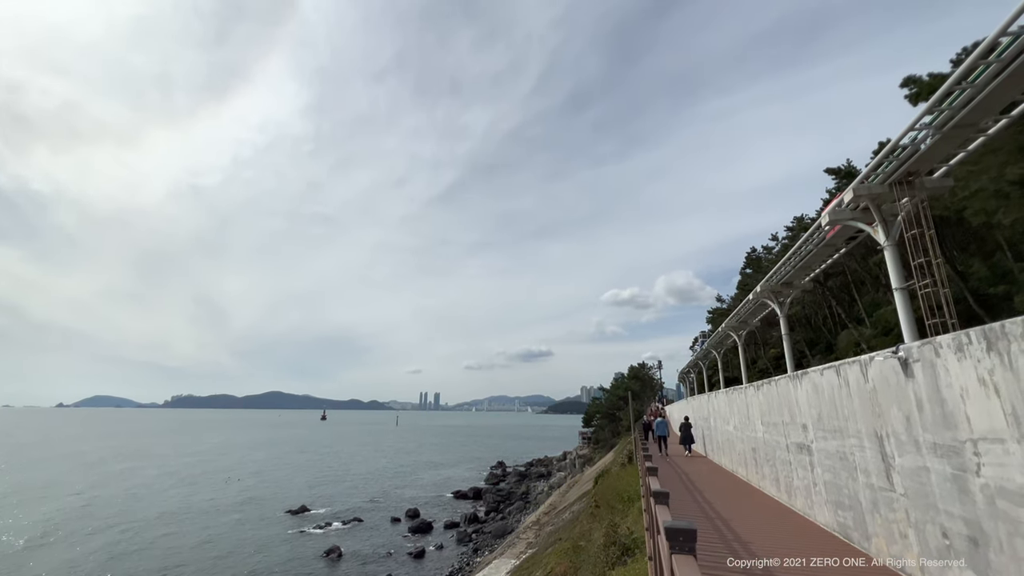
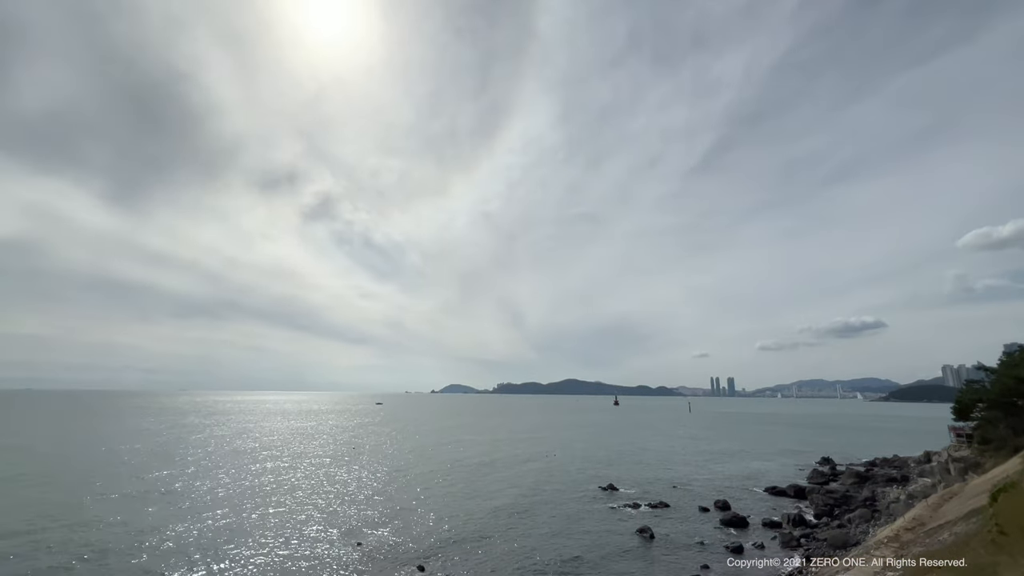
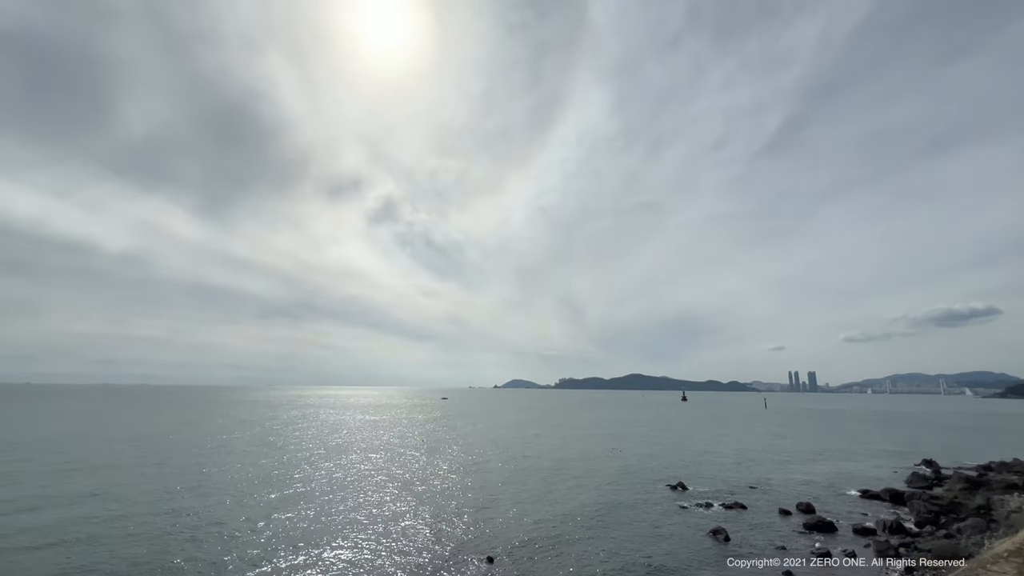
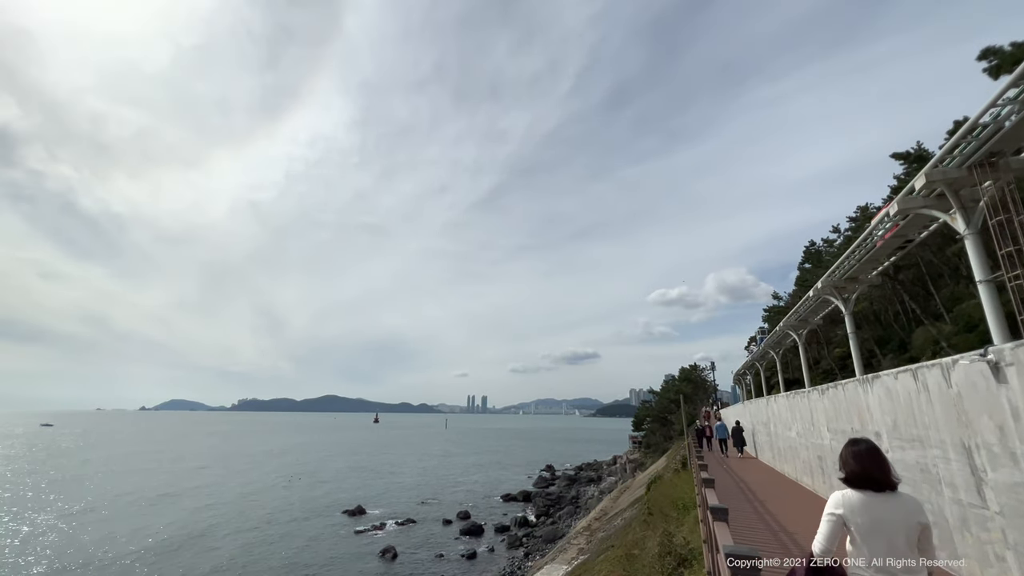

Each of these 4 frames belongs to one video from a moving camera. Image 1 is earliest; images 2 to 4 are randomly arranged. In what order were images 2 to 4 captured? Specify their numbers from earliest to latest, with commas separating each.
4, 2, 3
